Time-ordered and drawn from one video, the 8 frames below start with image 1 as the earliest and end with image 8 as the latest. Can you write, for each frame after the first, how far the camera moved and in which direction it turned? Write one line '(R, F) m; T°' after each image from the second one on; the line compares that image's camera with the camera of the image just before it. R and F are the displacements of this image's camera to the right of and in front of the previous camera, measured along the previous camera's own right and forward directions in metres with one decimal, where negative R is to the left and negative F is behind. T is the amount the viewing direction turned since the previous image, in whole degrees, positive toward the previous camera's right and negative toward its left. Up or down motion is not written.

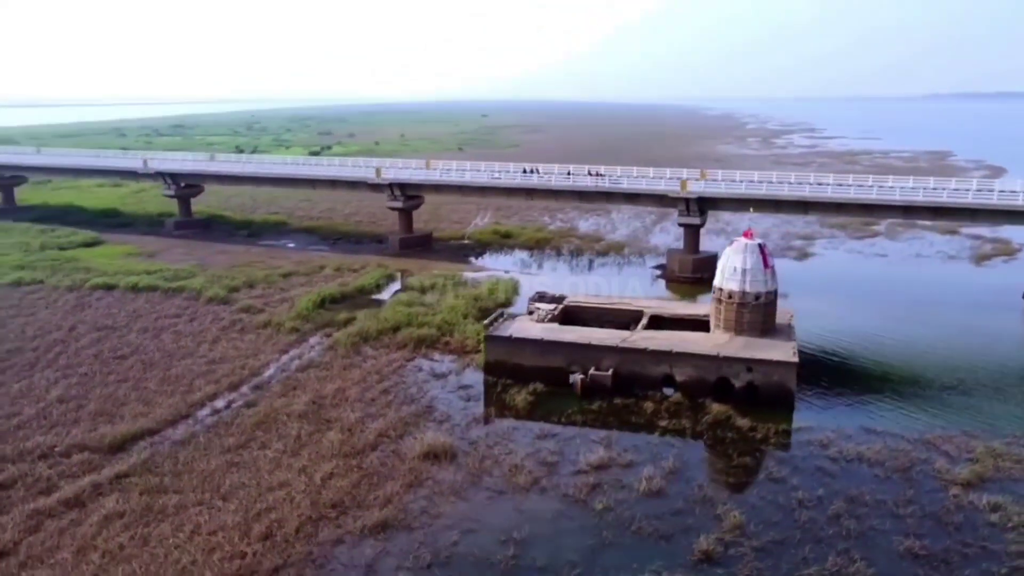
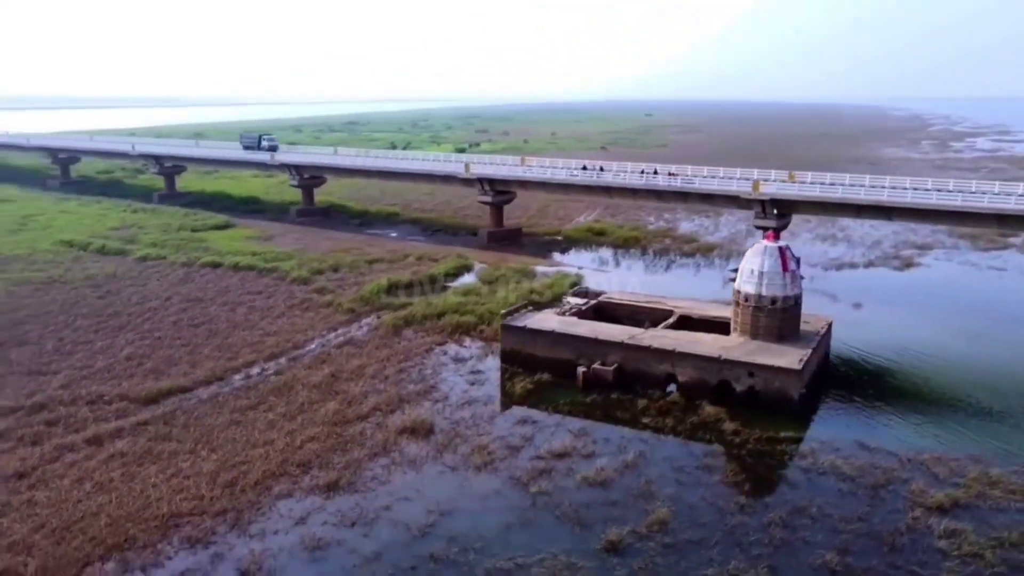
(+4.2, -0.3) m; -12°
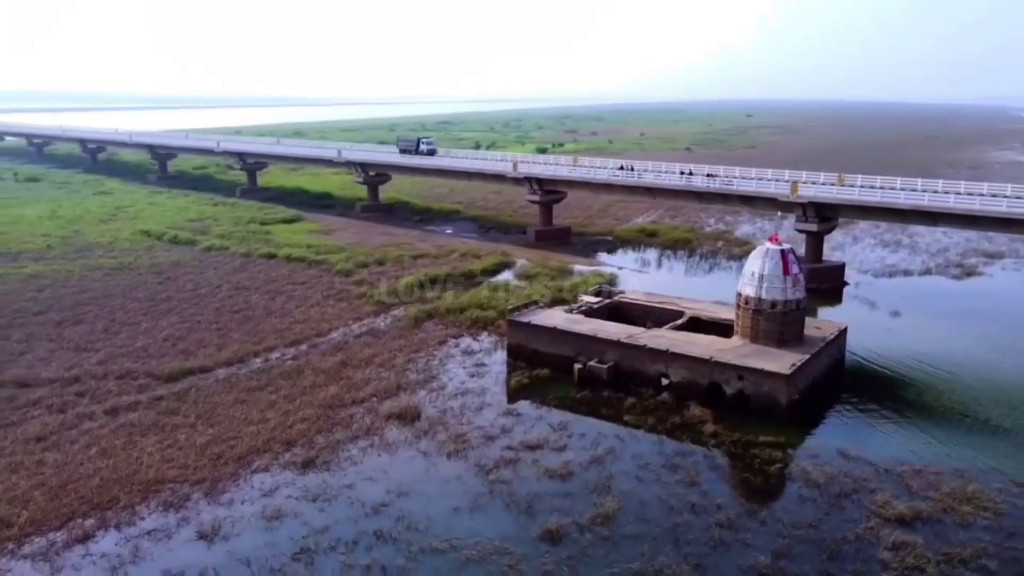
(+2.6, -0.4) m; -7°
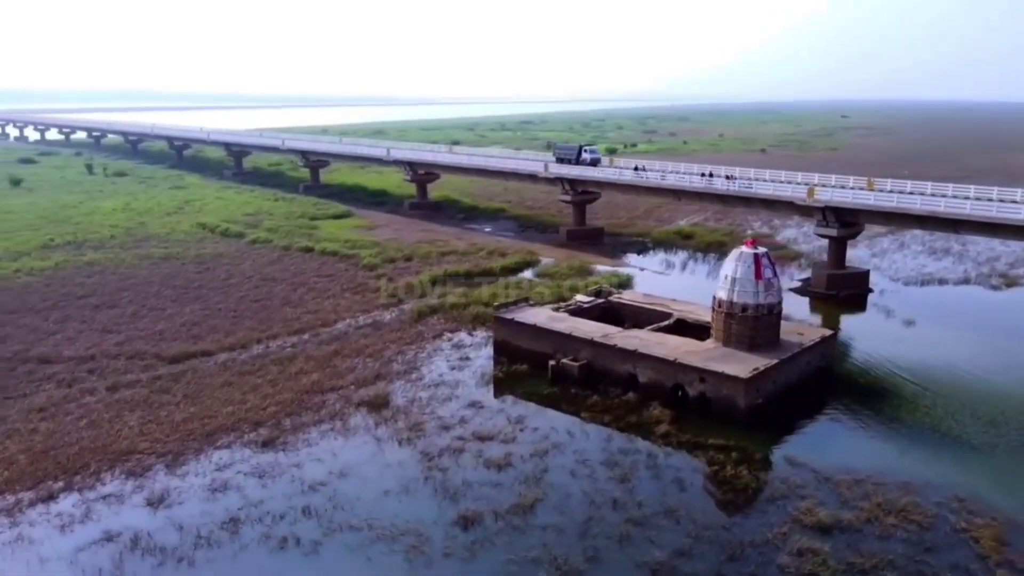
(+3.0, -0.4) m; -6°
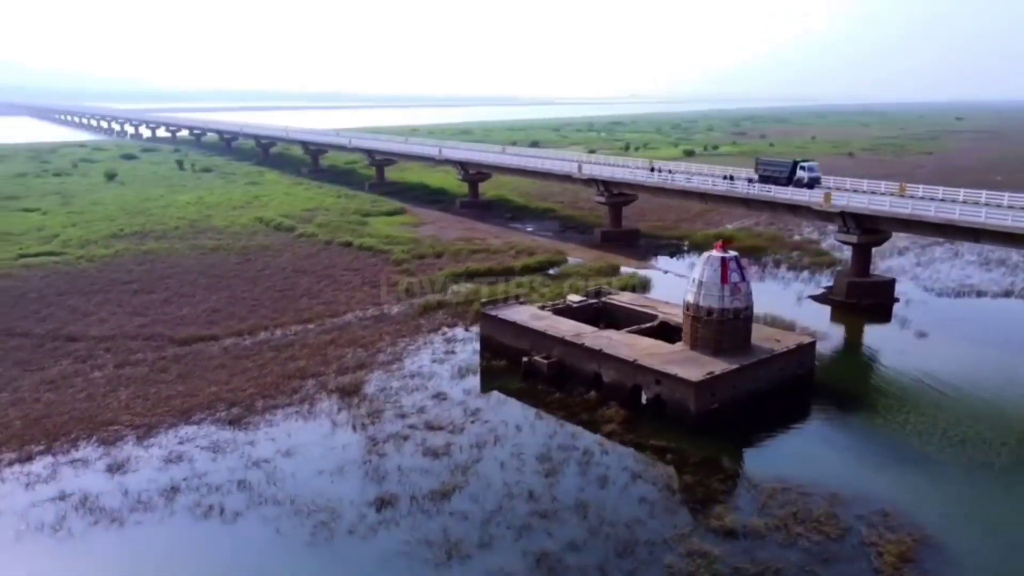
(+3.4, -0.4) m; -7°
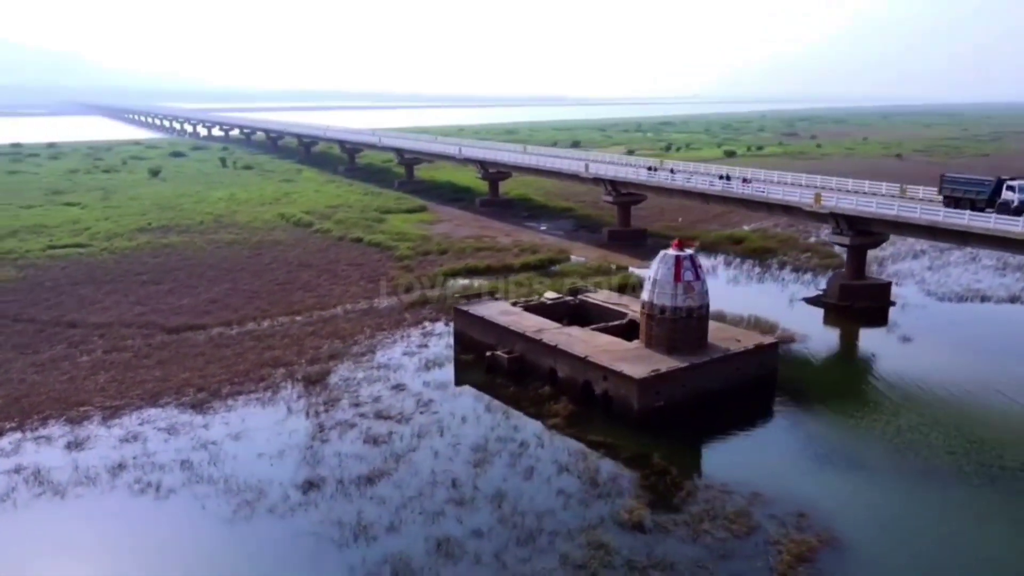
(+2.6, -0.3) m; -4°
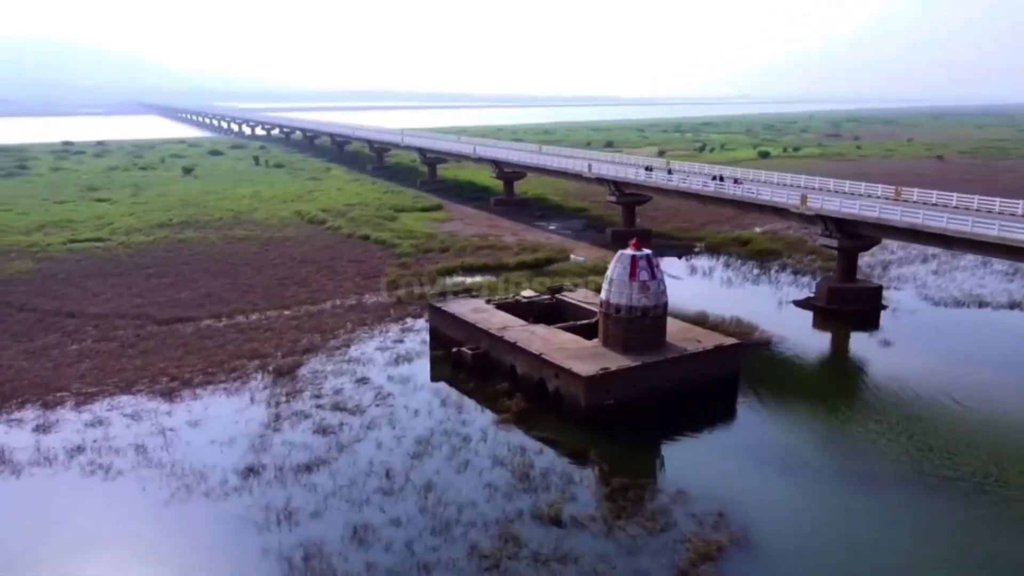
(+2.3, -0.3) m; -3°
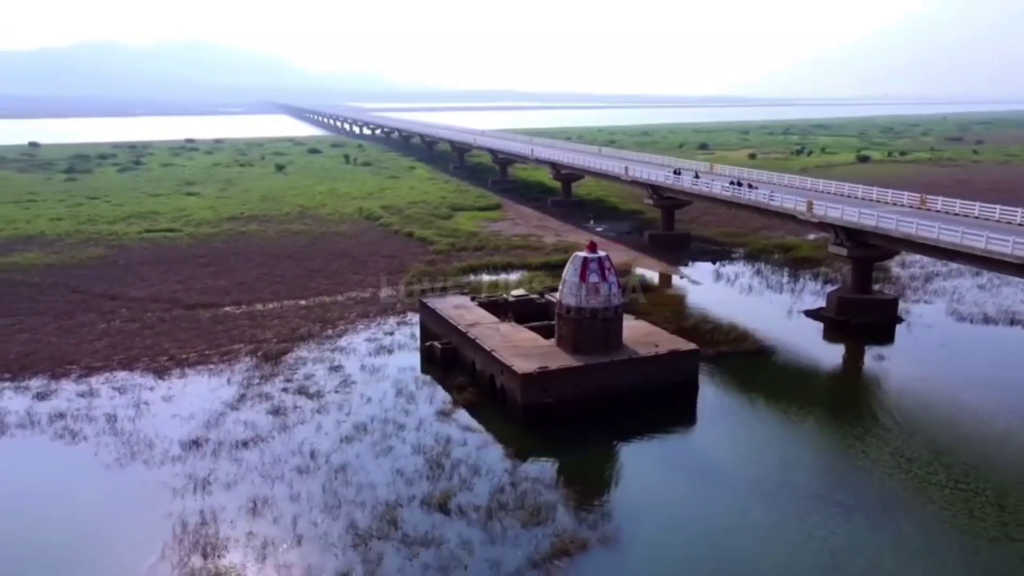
(+4.2, -0.3) m; -8°
